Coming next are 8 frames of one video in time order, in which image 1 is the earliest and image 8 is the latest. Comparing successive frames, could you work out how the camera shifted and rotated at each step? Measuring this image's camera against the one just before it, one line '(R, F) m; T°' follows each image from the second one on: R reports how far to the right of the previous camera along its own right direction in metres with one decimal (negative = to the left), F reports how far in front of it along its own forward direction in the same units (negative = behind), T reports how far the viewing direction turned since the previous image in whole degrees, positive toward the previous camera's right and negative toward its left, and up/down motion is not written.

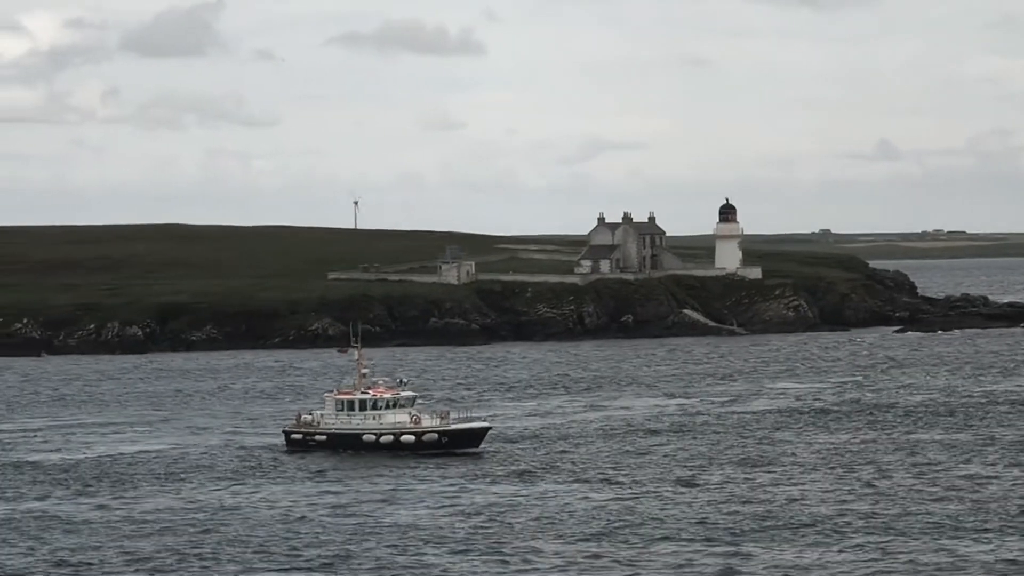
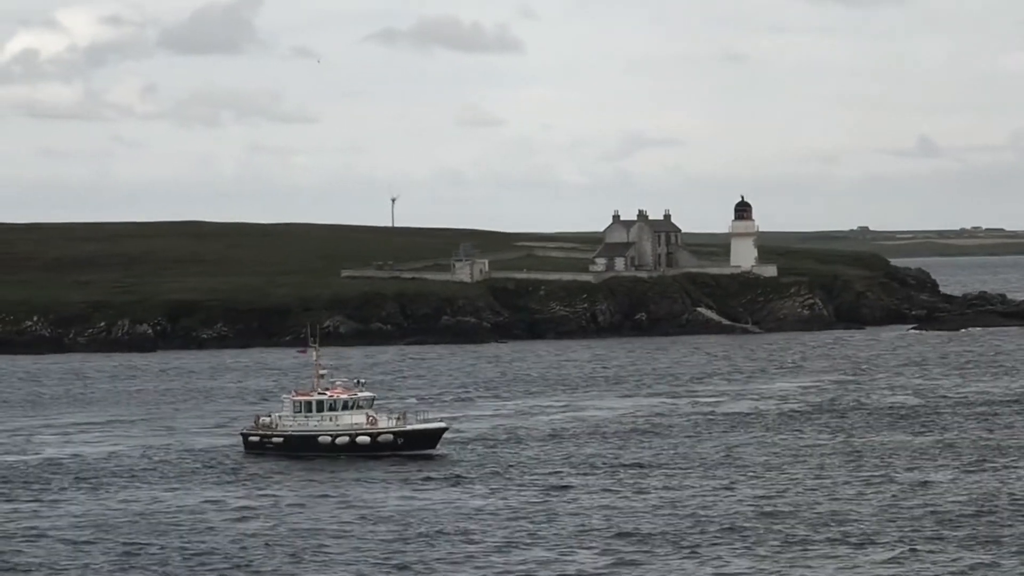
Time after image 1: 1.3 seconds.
(+2.7, +1.1) m; -1°
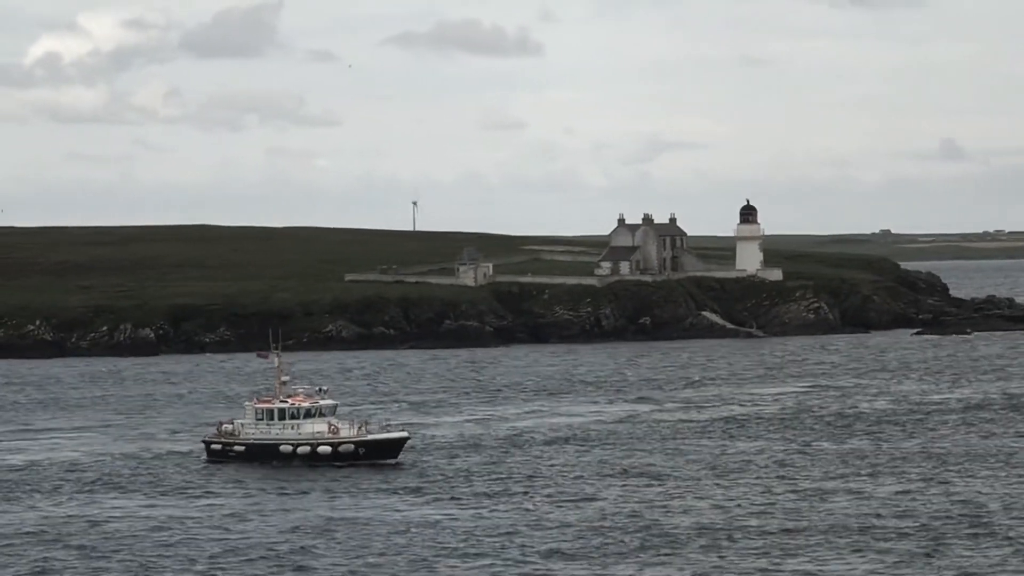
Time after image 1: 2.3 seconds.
(+1.9, +0.9) m; 0°
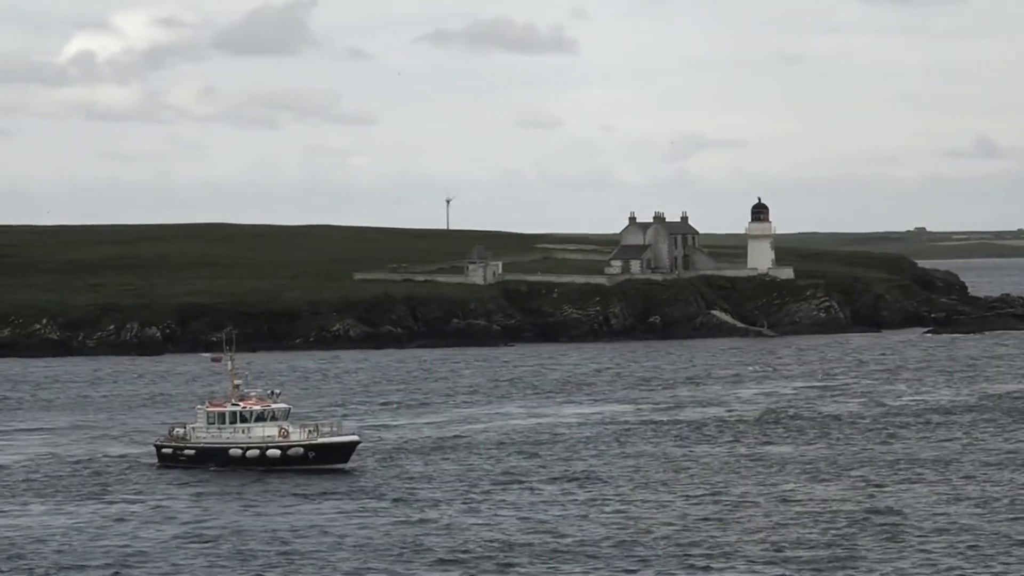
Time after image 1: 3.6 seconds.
(+2.6, +1.3) m; -1°
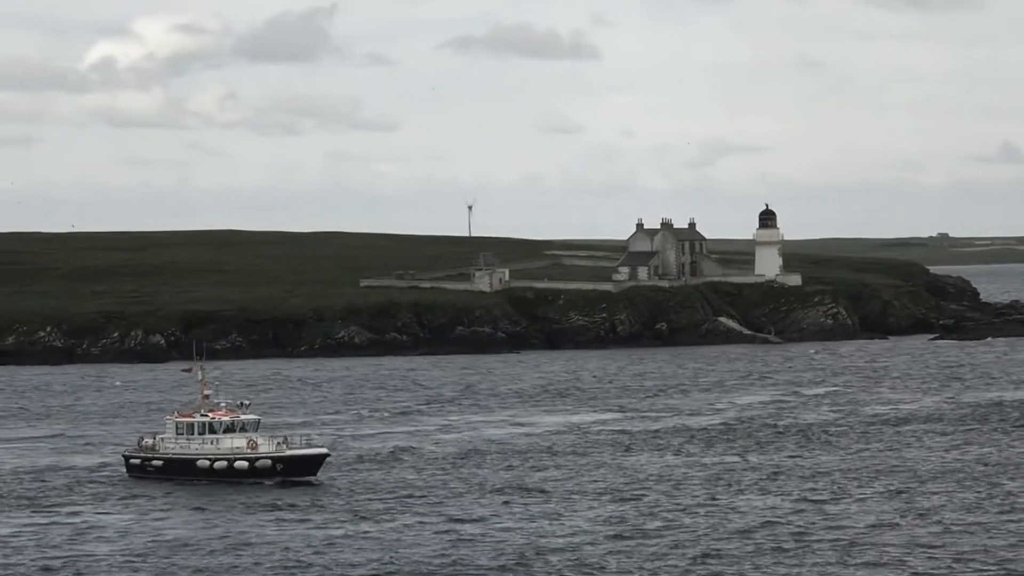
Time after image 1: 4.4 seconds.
(+1.6, +0.8) m; 0°
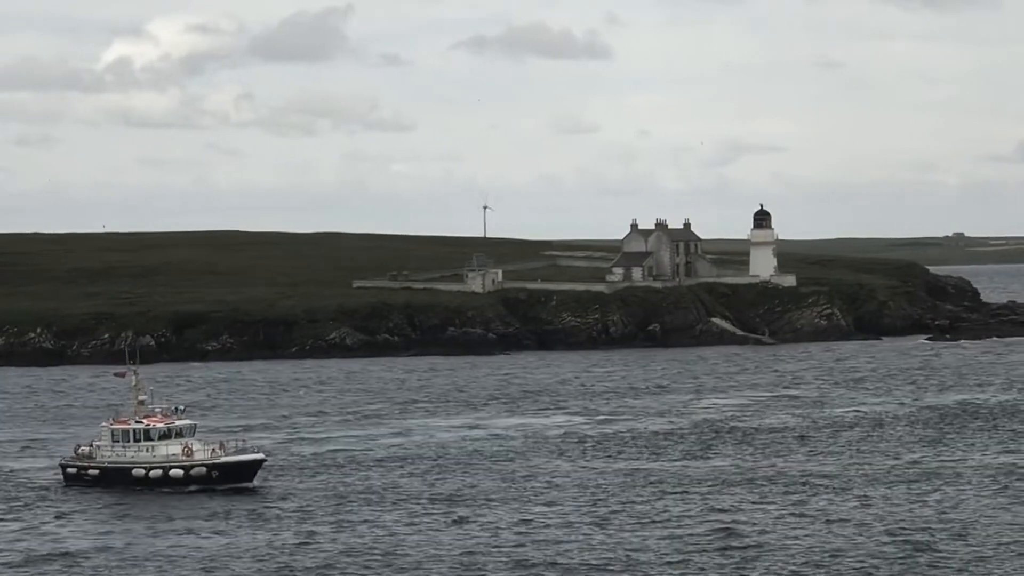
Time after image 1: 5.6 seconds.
(+2.5, +0.8) m; 0°
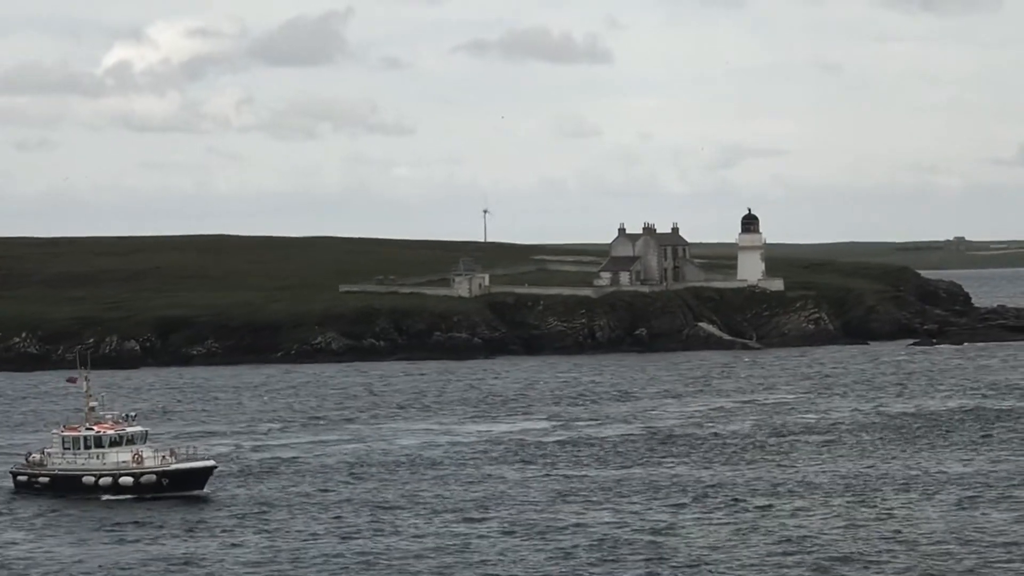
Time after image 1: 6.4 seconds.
(+1.4, +0.7) m; 0°
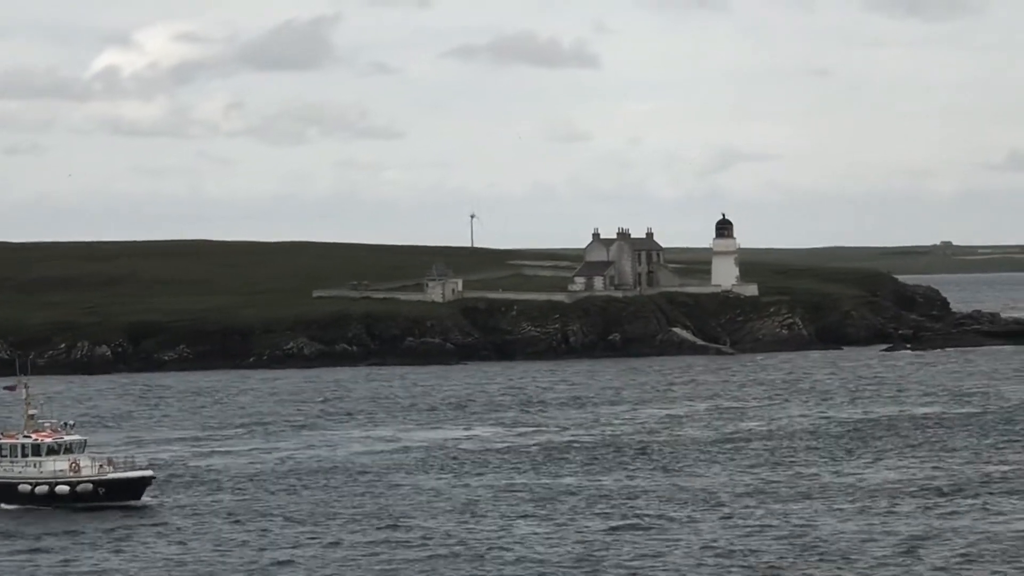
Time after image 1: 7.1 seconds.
(+1.5, +0.4) m; +1°
